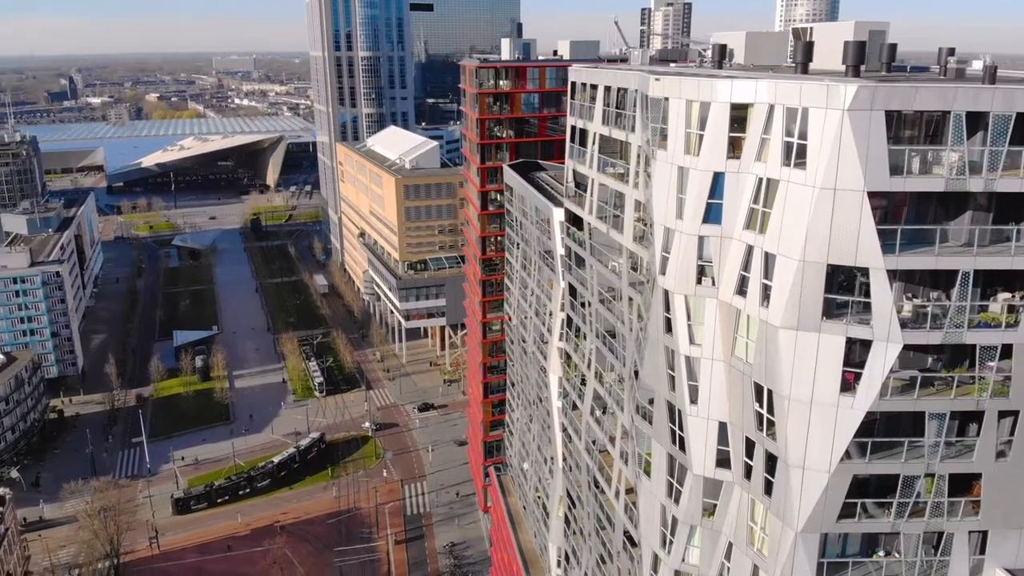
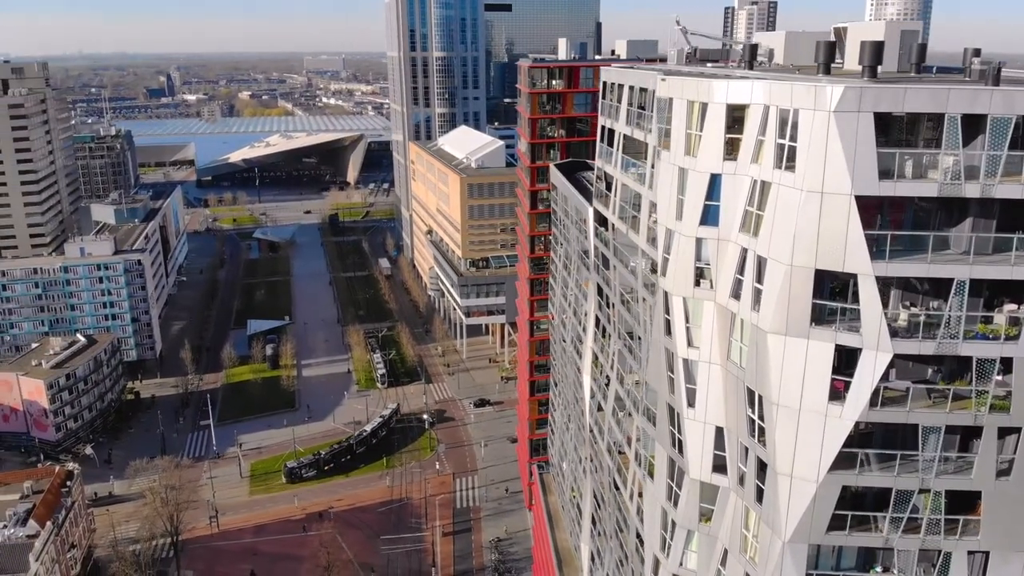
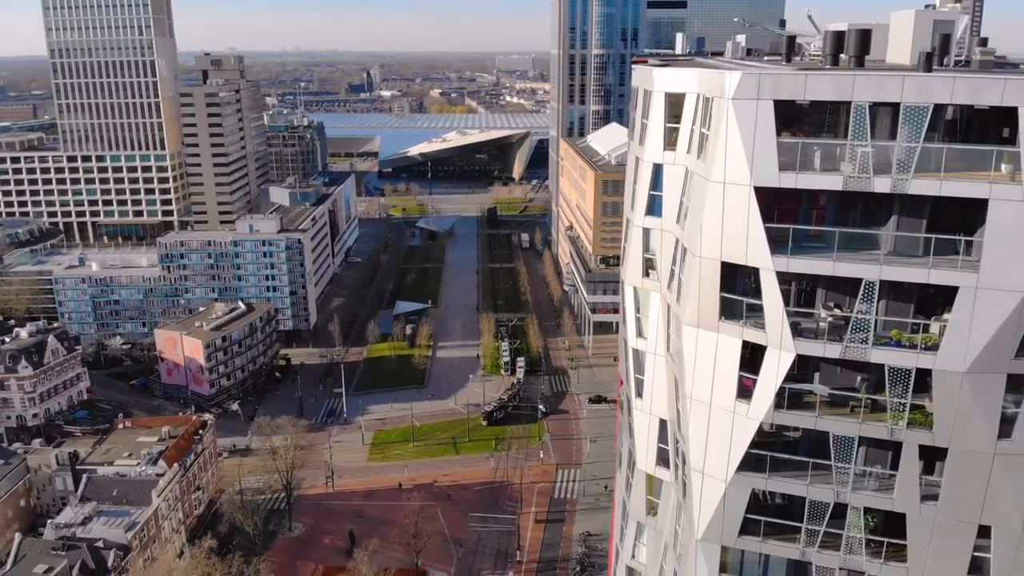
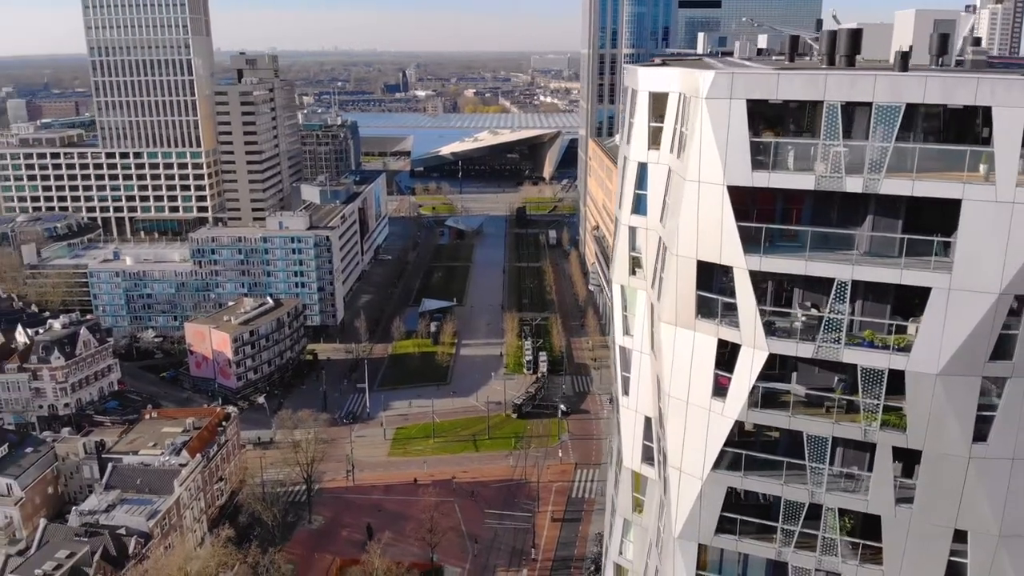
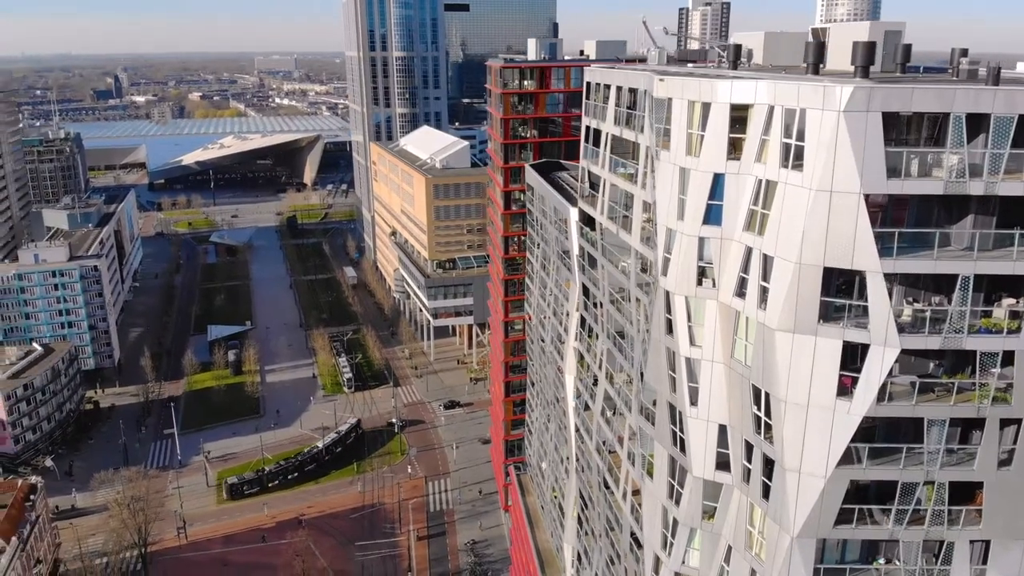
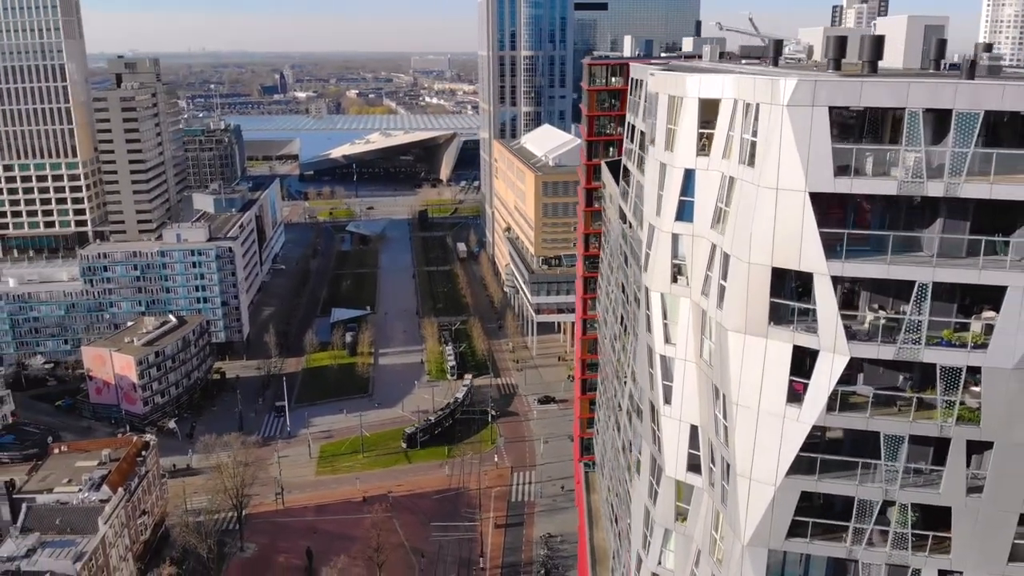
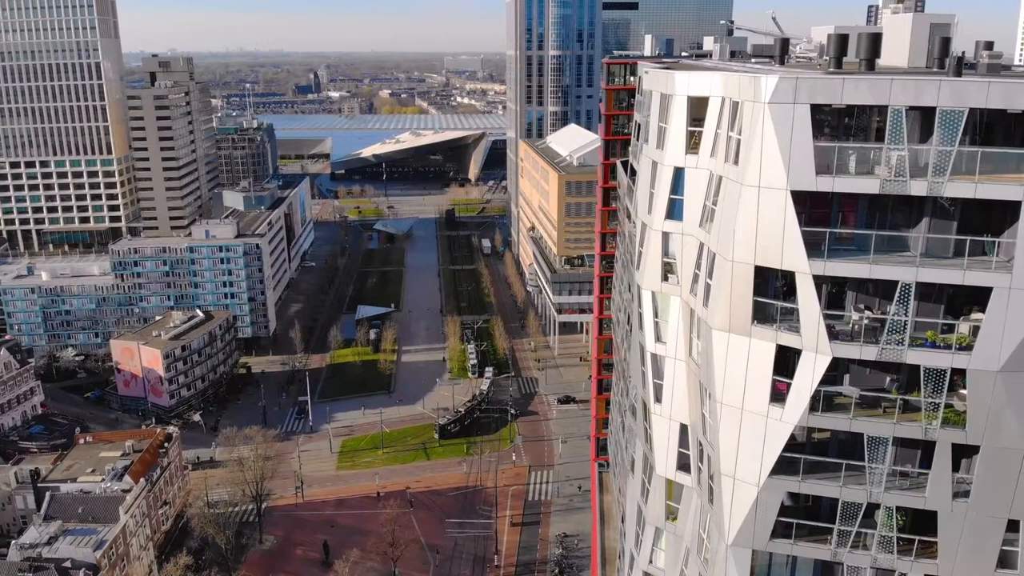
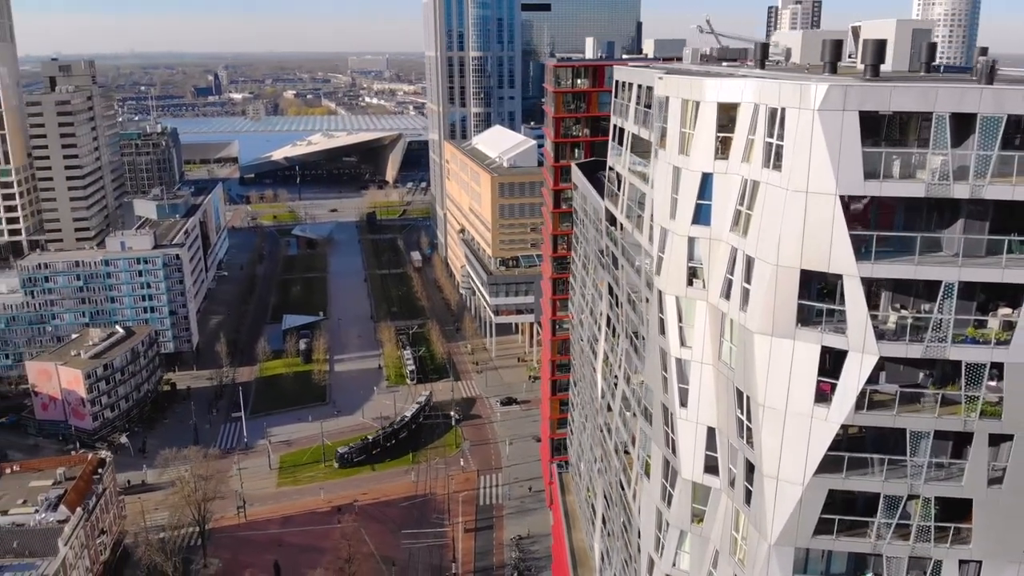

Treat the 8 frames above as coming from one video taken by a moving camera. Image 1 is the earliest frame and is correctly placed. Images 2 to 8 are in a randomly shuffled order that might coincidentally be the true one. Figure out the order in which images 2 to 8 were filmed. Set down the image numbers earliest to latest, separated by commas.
5, 2, 8, 6, 7, 3, 4
